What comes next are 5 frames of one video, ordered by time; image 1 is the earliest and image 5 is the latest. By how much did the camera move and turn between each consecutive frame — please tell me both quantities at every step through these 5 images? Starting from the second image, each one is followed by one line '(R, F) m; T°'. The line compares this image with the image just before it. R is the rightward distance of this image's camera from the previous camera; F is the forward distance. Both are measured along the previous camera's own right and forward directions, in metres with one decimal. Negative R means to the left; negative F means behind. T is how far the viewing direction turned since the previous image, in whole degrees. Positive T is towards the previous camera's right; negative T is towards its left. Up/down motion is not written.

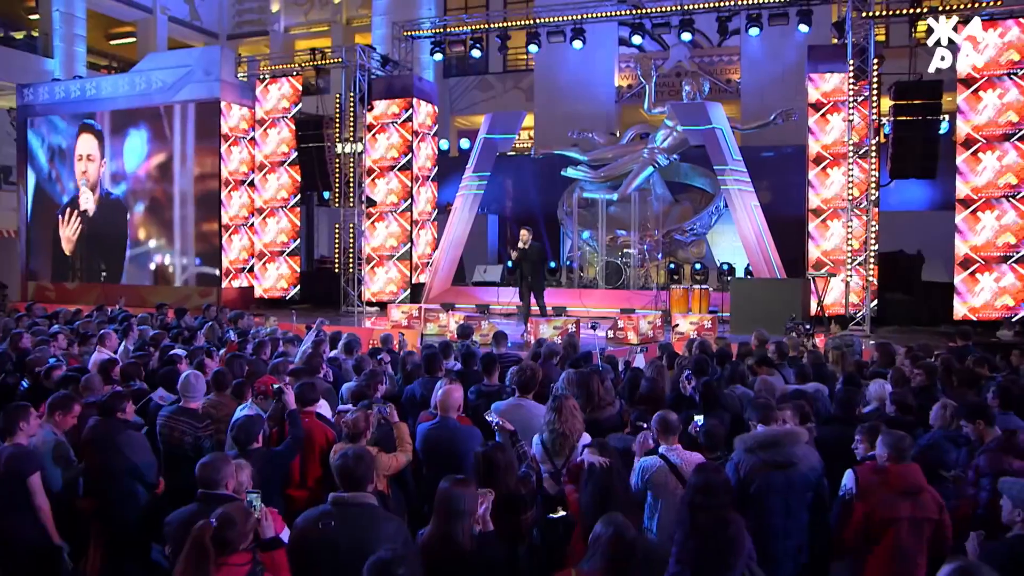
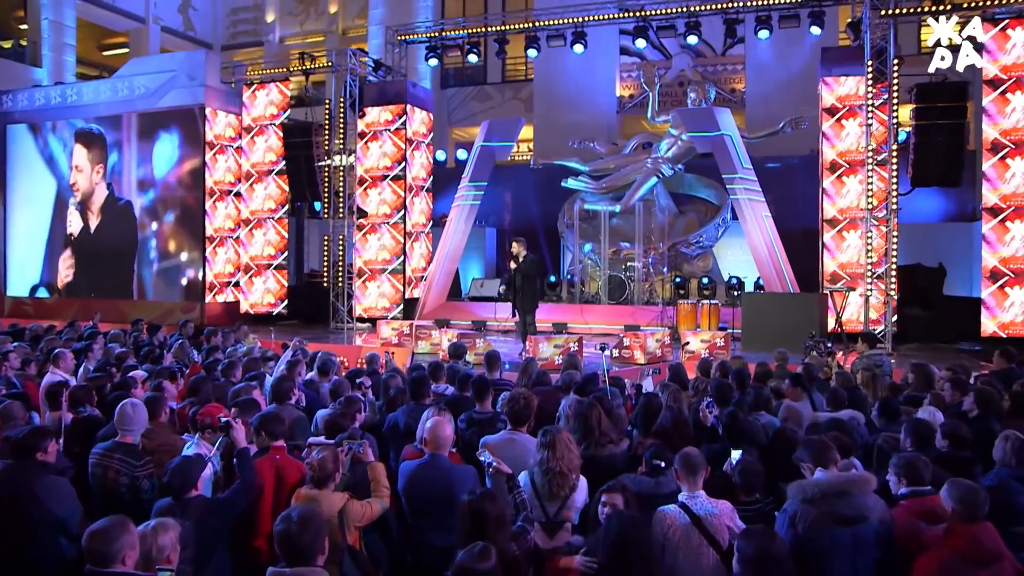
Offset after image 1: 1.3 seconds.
(0.0, +0.8) m; 0°
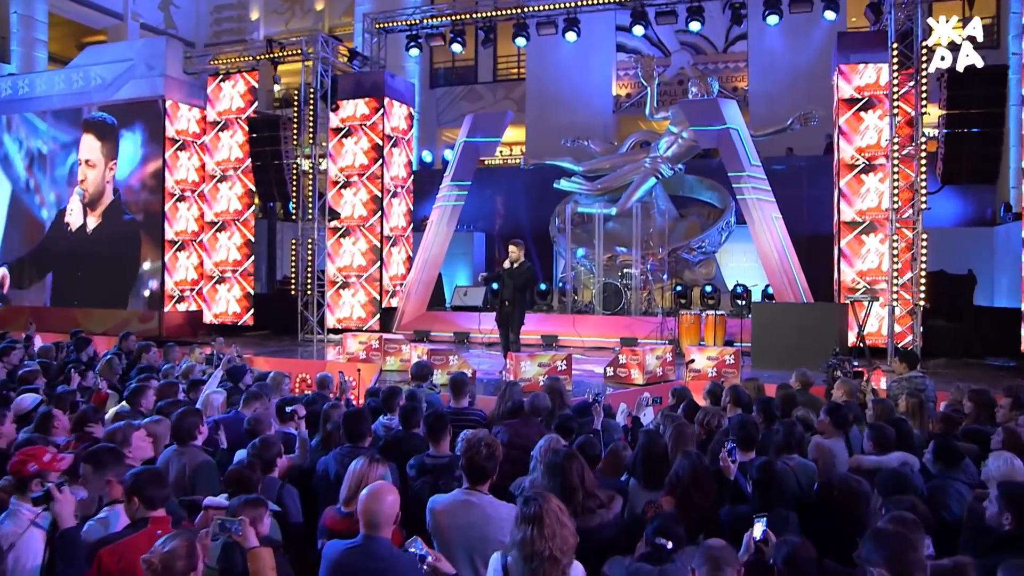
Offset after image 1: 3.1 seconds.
(+0.2, +1.3) m; 0°
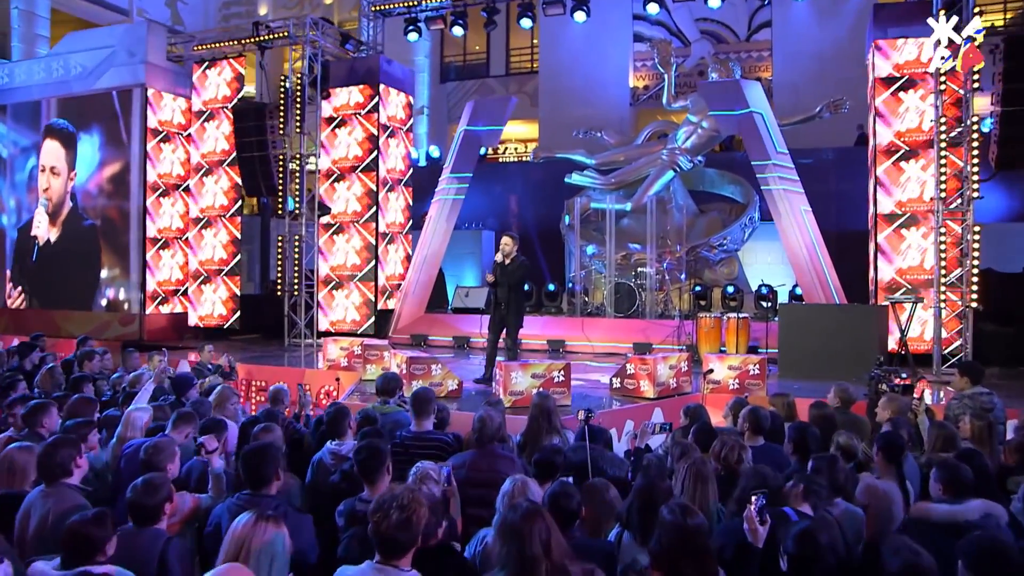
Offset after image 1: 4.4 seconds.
(+0.3, +1.1) m; -2°
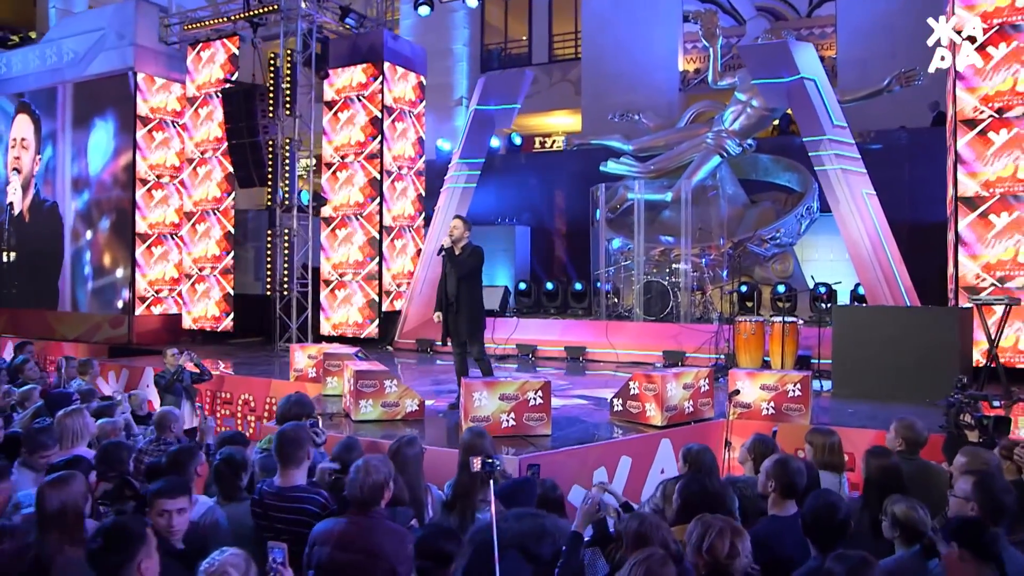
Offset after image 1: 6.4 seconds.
(+0.7, +1.5) m; -5°
